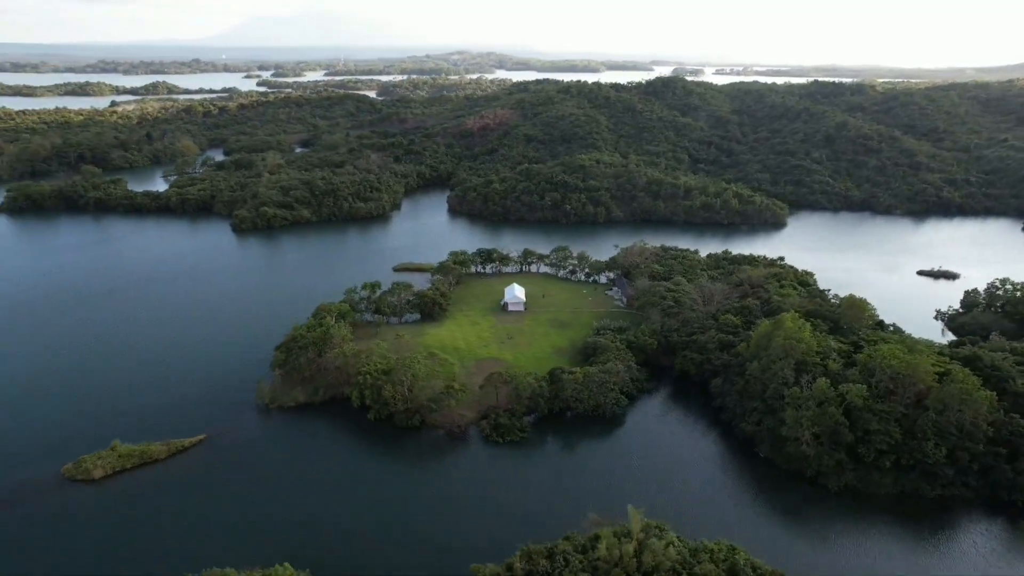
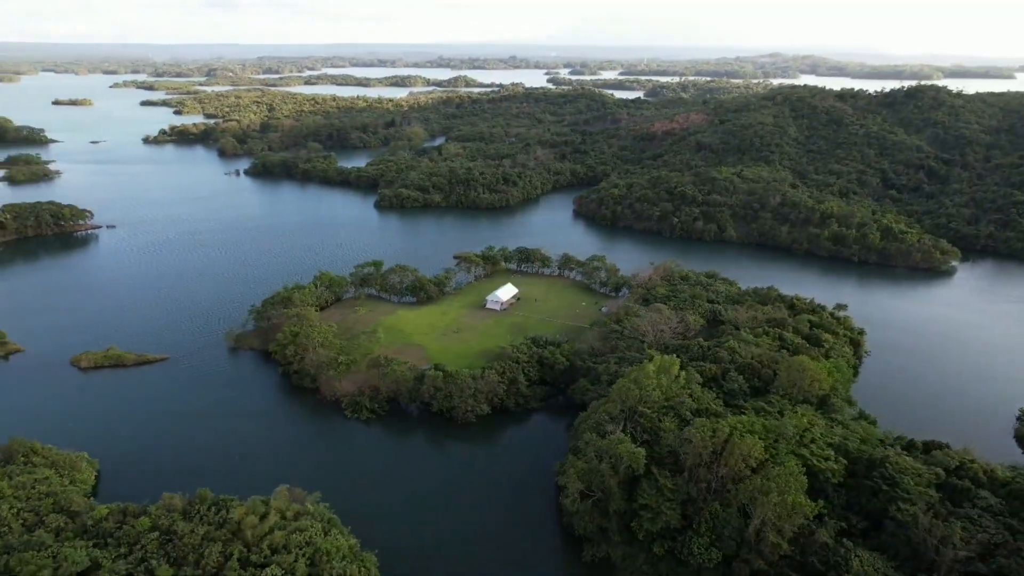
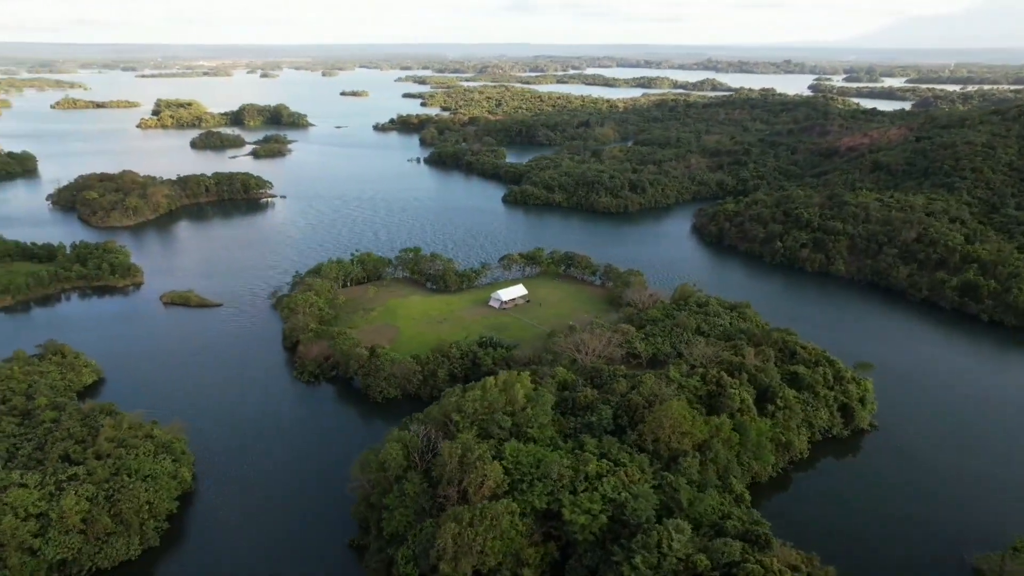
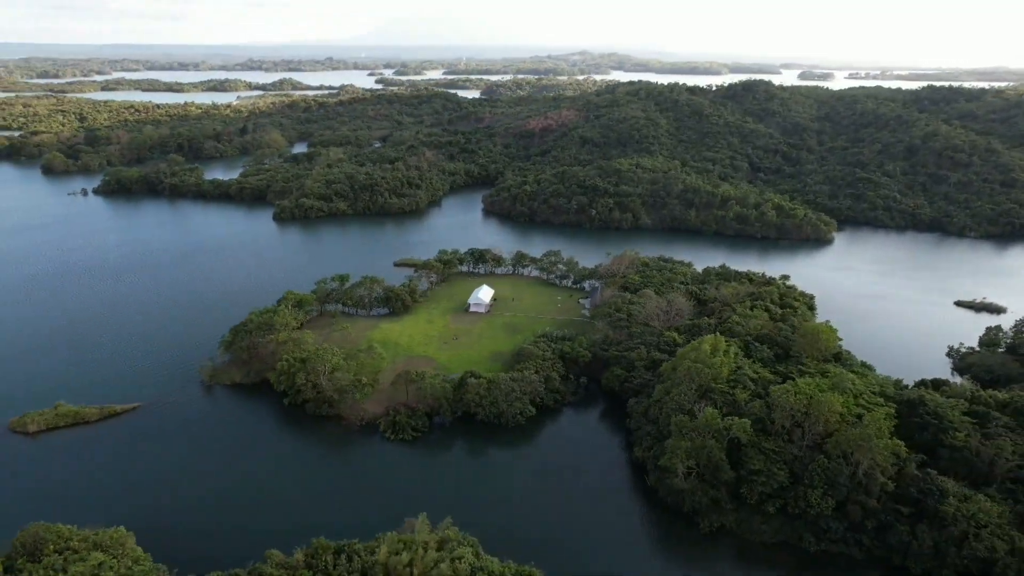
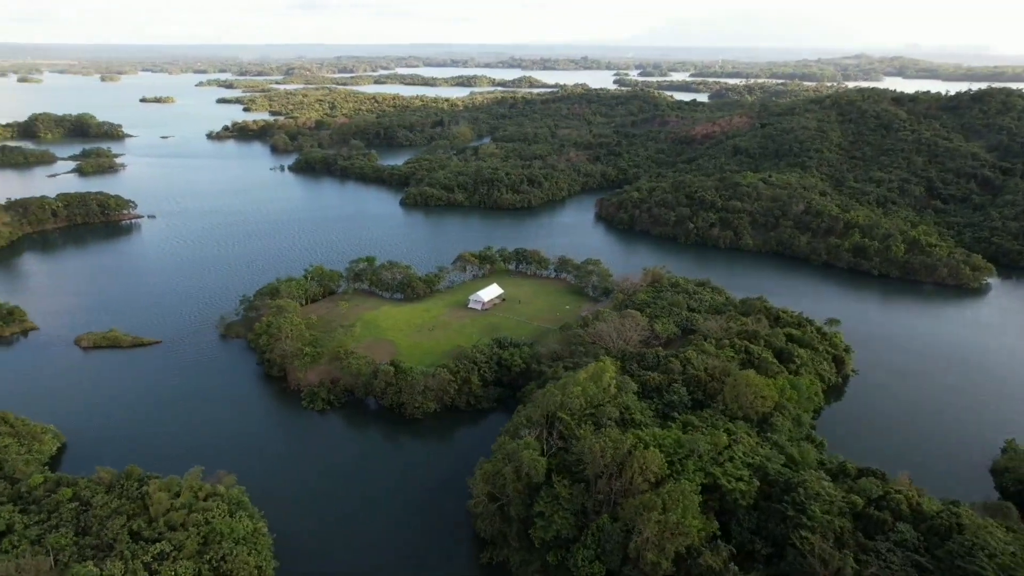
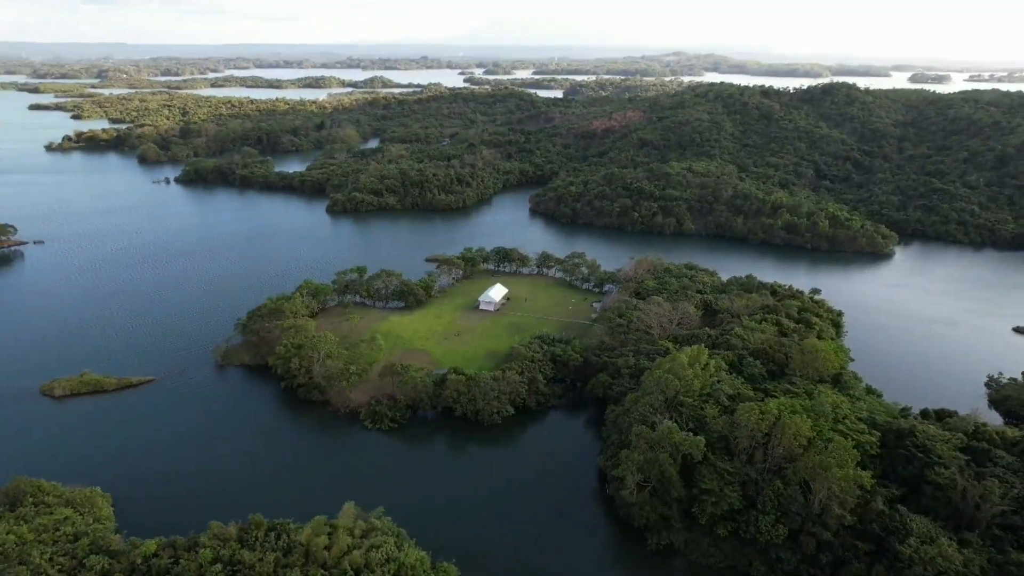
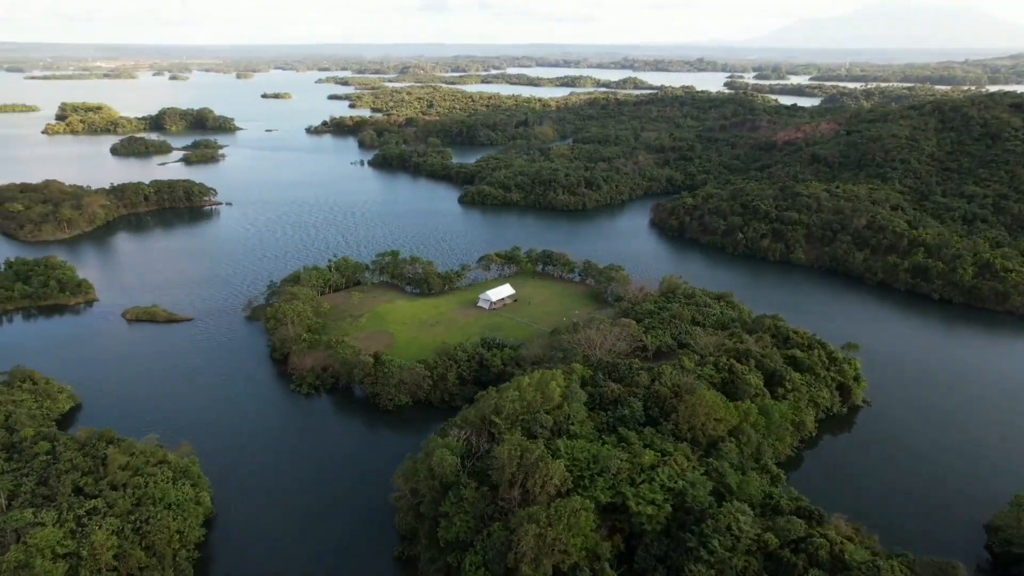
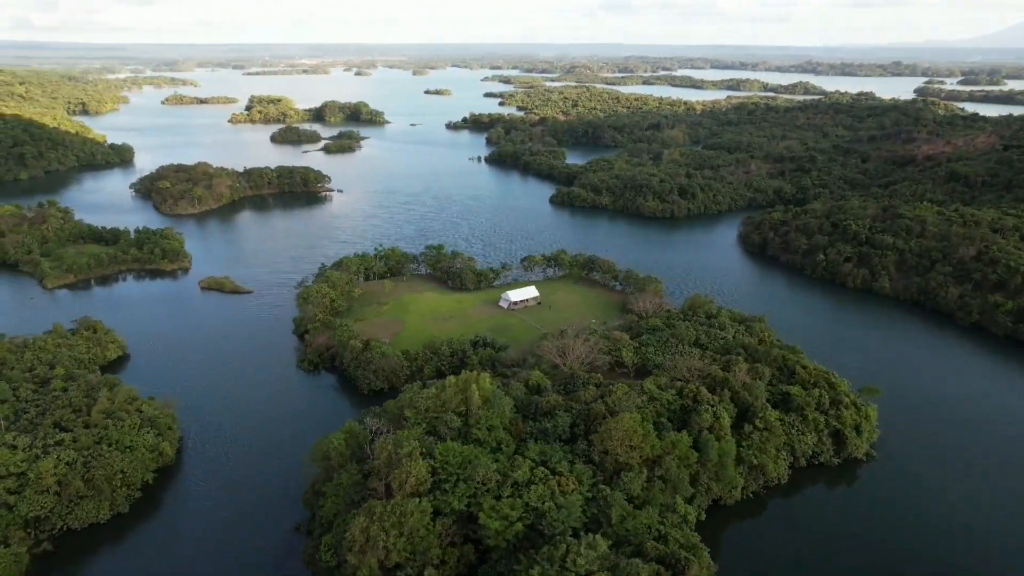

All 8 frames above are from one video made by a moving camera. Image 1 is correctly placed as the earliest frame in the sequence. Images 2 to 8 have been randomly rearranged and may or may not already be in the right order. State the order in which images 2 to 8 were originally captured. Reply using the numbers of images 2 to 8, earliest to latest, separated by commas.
4, 6, 2, 5, 7, 3, 8
